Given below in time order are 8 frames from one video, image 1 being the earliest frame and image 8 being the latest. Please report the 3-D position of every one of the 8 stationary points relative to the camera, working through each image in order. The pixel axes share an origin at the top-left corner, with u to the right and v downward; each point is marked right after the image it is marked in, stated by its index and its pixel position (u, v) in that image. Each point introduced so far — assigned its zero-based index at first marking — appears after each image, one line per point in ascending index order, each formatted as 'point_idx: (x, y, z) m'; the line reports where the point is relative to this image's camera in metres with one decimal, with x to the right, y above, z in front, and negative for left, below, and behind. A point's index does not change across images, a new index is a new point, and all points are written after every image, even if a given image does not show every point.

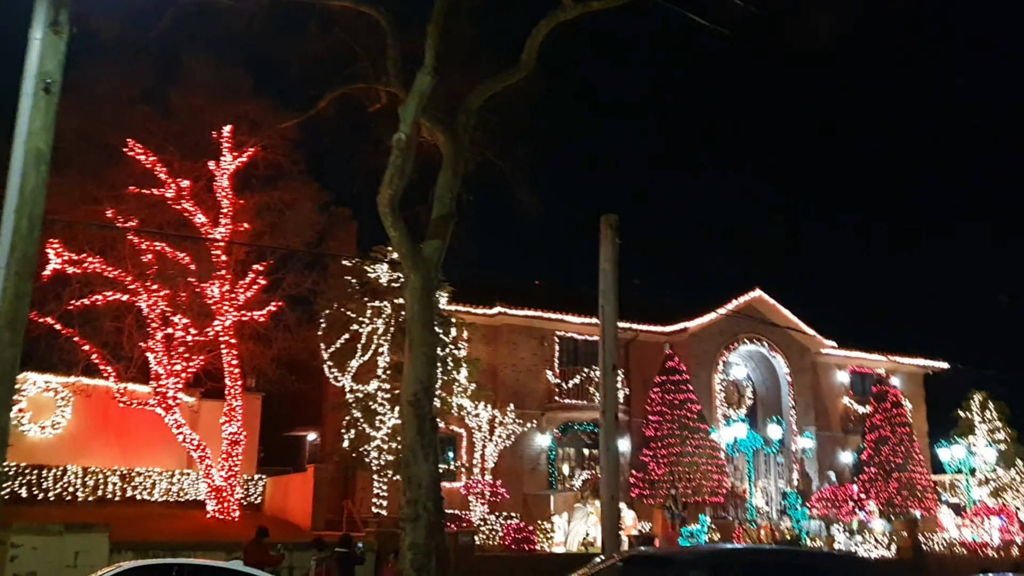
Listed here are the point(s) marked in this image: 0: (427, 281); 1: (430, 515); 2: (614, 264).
0: (-1.4, +0.1, +14.5) m
1: (-1.2, -3.5, +13.9) m
2: (+1.8, +0.4, +16.0) m
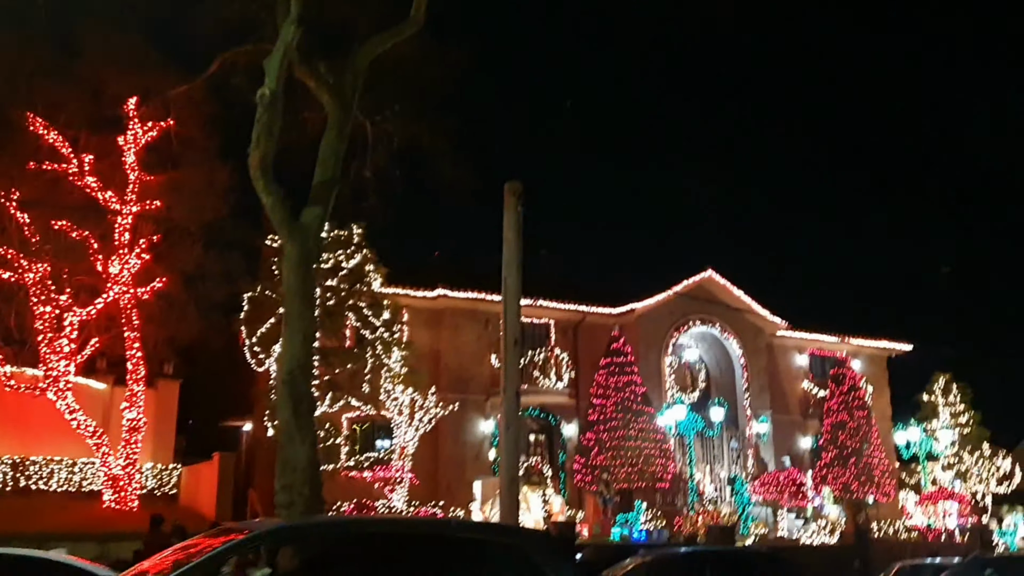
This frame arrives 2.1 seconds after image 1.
0: (-3.1, +0.6, +13.6) m
1: (-2.9, -3.0, +12.9) m
2: (+0.1, +0.9, +15.1) m
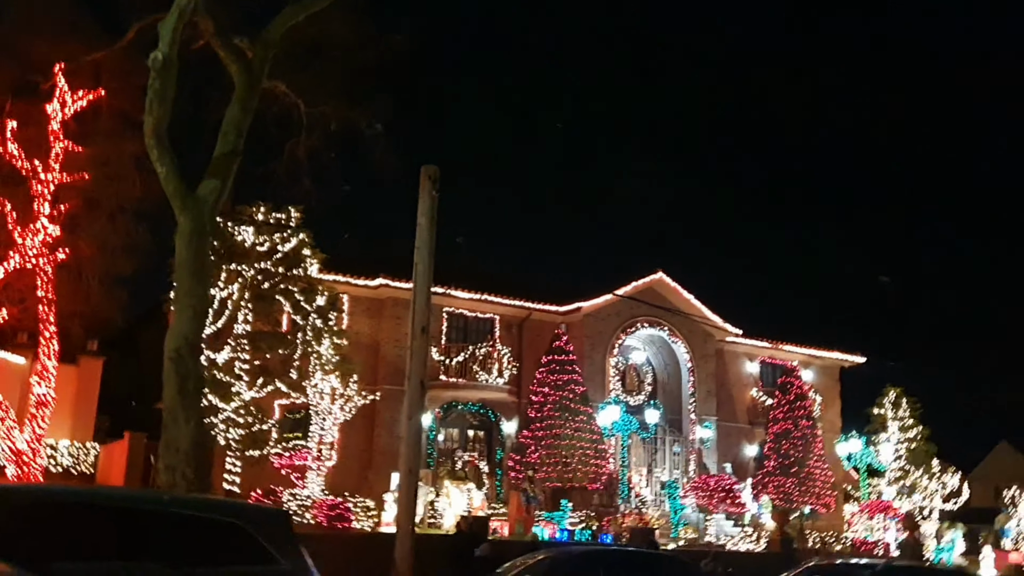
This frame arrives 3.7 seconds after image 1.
0: (-4.5, +0.9, +13.1) m
1: (-4.5, -2.7, +12.5) m
2: (-1.3, +1.1, +14.7) m
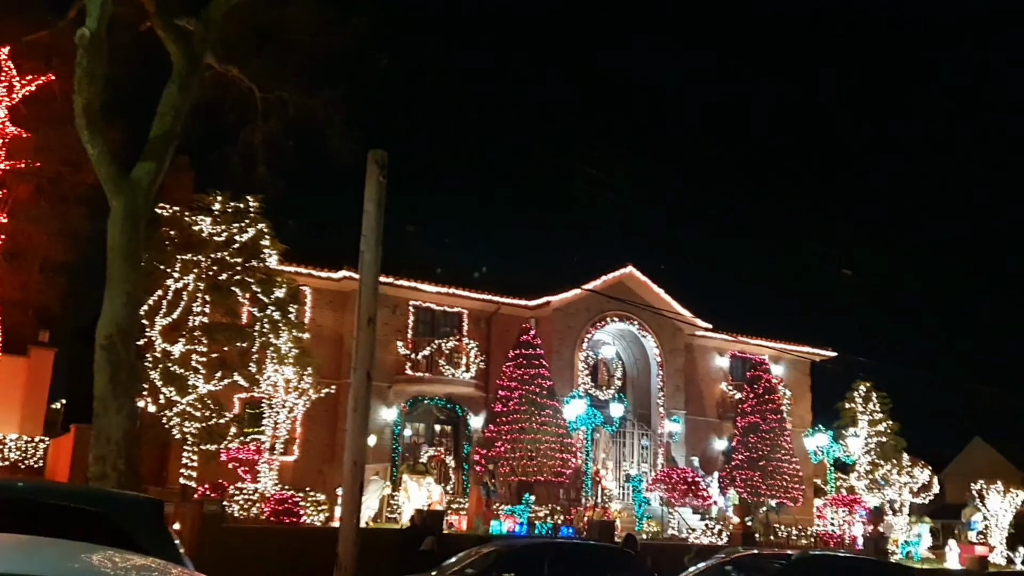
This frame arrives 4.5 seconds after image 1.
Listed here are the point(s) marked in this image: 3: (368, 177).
0: (-5.3, +1.1, +12.7) m
1: (-5.2, -2.5, +12.1) m
2: (-2.1, +1.3, +14.3) m
3: (-2.3, +1.7, +14.3) m
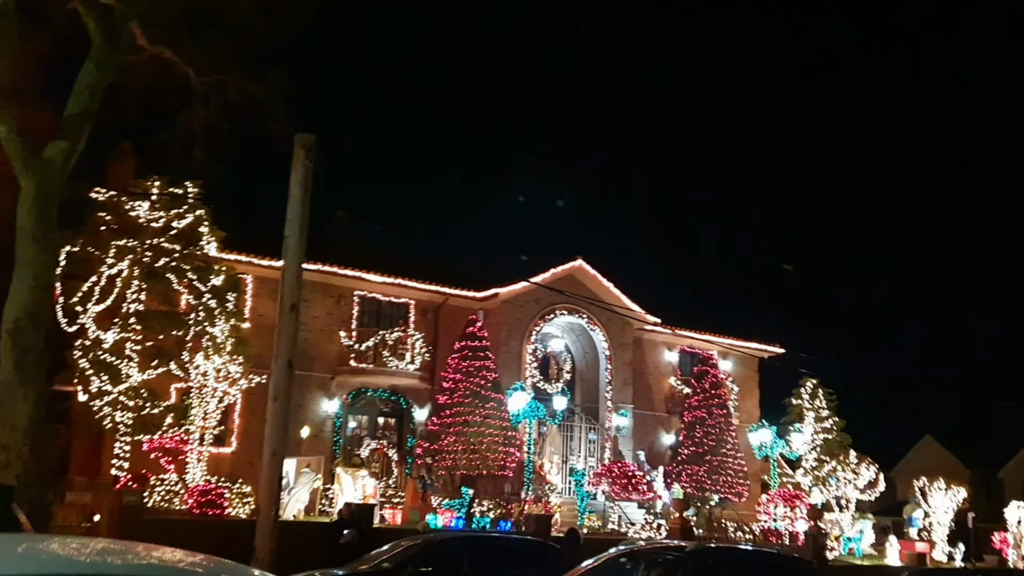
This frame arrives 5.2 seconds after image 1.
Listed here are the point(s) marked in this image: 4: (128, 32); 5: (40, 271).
0: (-6.3, +1.4, +12.3) m
1: (-6.3, -2.3, +11.7) m
2: (-3.2, +1.5, +14.0) m
3: (-3.3, +1.9, +14.0) m
4: (-5.6, +3.7, +13.2) m
5: (-6.3, +0.2, +12.1) m
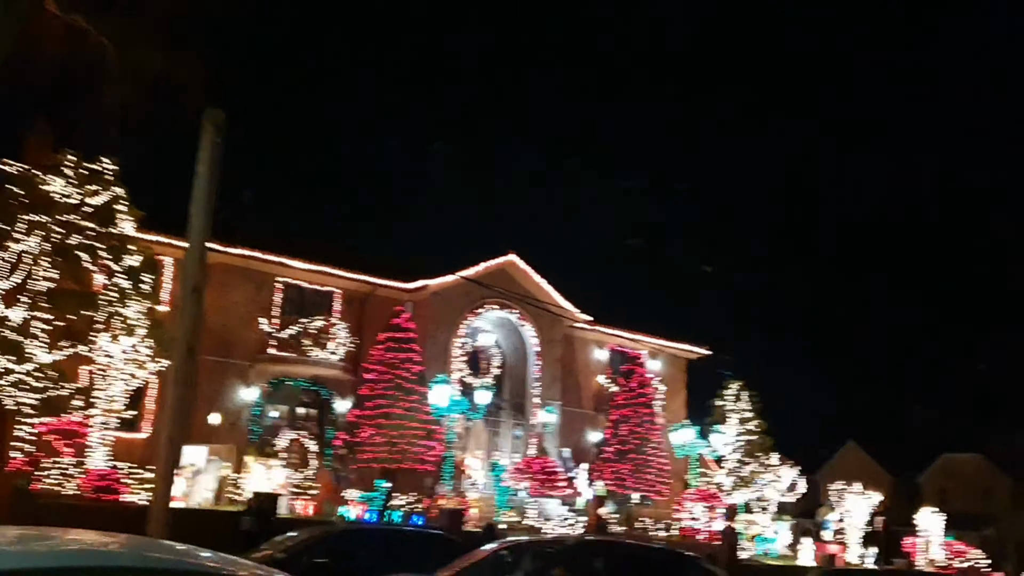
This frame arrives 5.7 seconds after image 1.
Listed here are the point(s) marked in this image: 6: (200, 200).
0: (-7.5, +1.8, +11.7) m
1: (-7.6, -1.9, +11.1) m
2: (-4.5, +1.8, +13.6) m
3: (-4.6, +2.2, +13.6) m
4: (-6.8, +4.1, +12.7) m
5: (-7.5, +0.6, +11.5) m
6: (-4.6, +1.3, +13.5) m
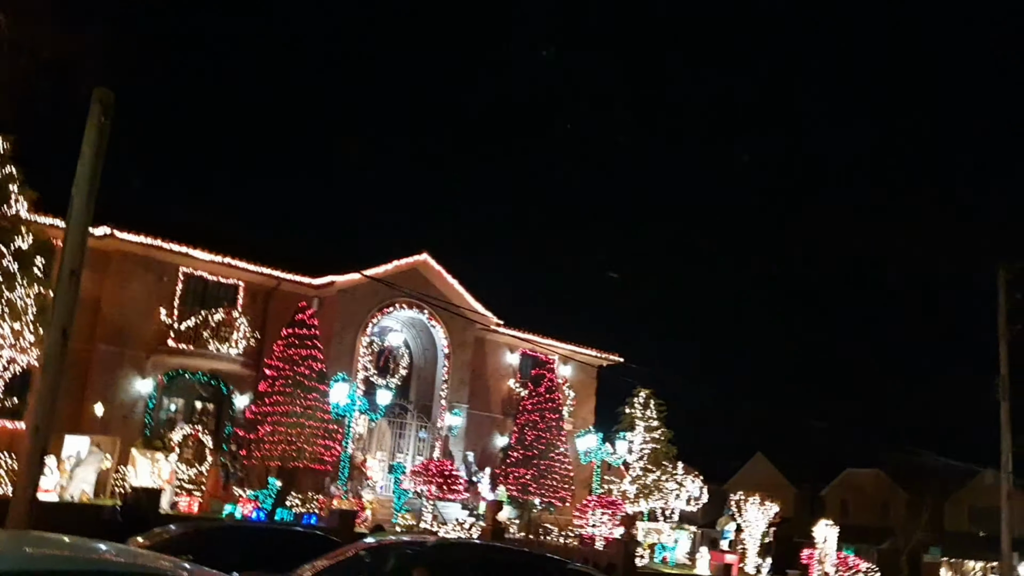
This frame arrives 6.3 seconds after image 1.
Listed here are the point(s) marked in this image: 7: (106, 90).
0: (-8.8, +2.1, +11.0) m
1: (-9.0, -1.5, +10.4) m
2: (-6.0, +2.0, +13.1) m
3: (-6.1, +2.4, +13.1) m
4: (-8.1, +4.4, +12.0) m
5: (-8.9, +0.9, +10.7) m
6: (-6.1, +1.5, +13.0) m
7: (-5.9, +2.9, +13.1) m
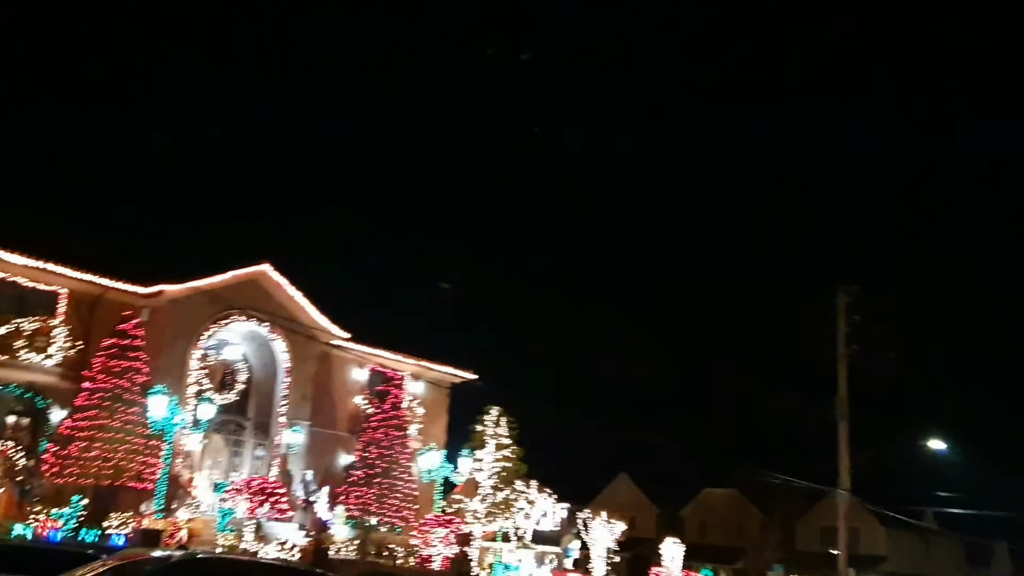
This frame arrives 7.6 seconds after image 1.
0: (-11.3, +2.2, +9.6) m
1: (-11.5, -1.4, +8.9) m
2: (-8.8, +2.0, +12.0) m
3: (-8.9, +2.5, +12.0) m
4: (-10.7, +4.5, +10.8) m
5: (-11.4, +1.1, +9.3) m
6: (-8.9, +1.6, +11.9) m
7: (-8.6, +2.9, +12.1) m
